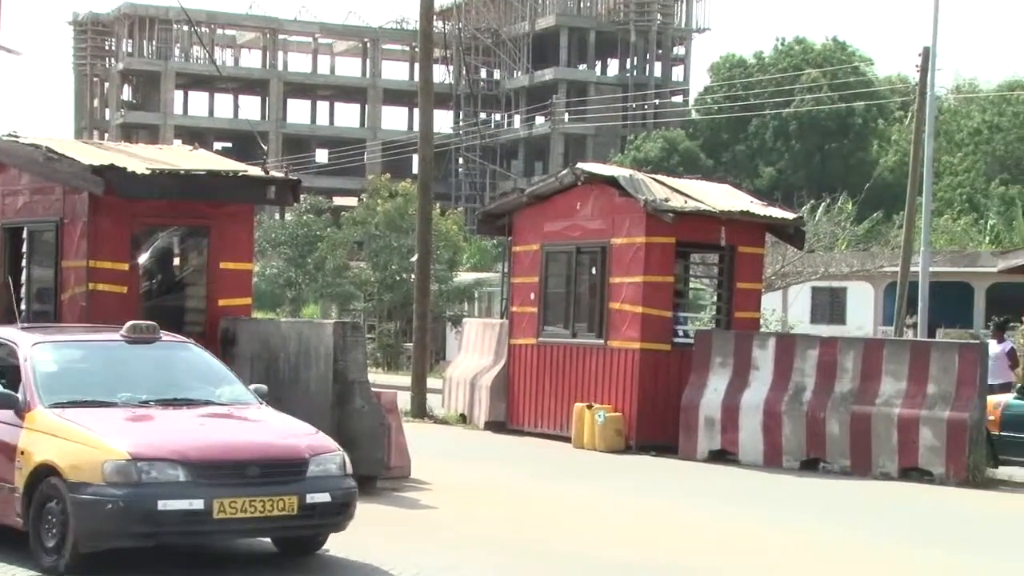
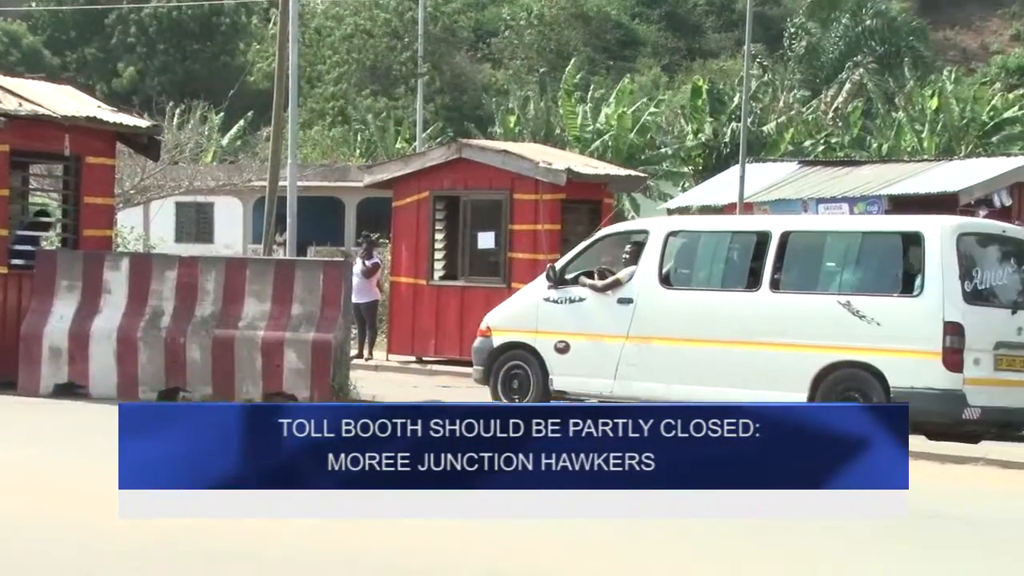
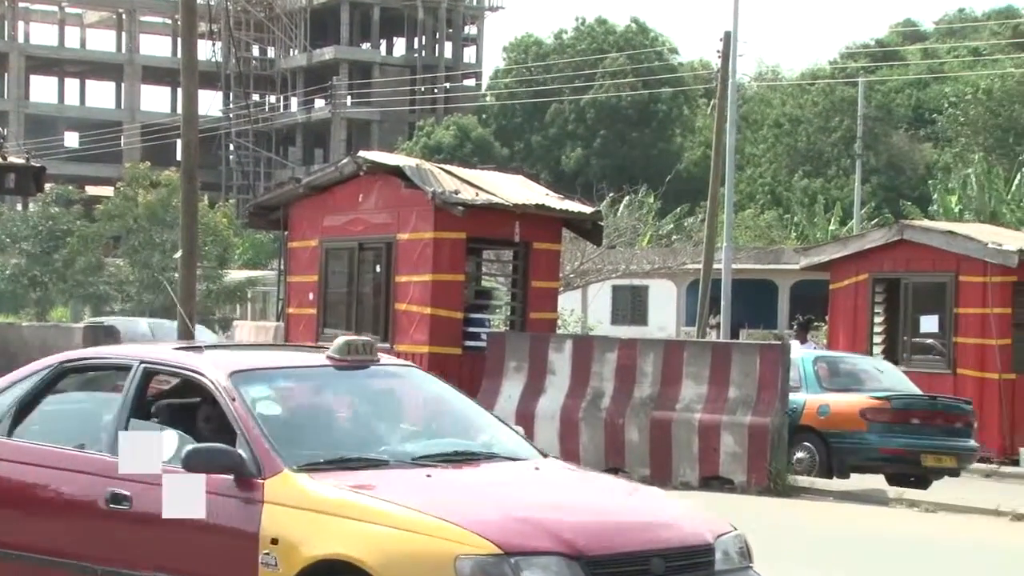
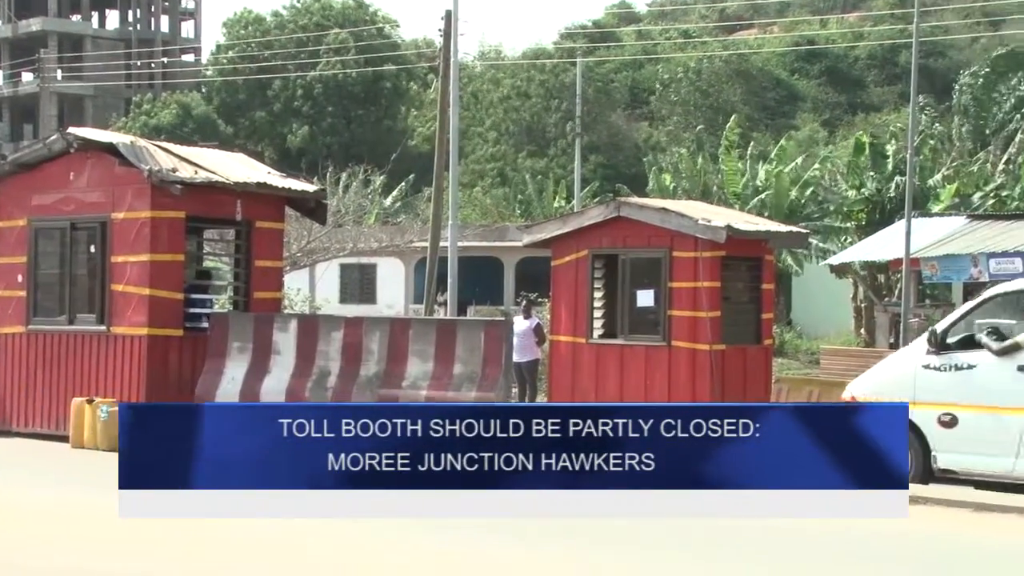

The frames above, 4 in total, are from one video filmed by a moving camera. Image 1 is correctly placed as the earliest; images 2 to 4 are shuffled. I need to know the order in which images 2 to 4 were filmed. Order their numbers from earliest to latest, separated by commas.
3, 4, 2
